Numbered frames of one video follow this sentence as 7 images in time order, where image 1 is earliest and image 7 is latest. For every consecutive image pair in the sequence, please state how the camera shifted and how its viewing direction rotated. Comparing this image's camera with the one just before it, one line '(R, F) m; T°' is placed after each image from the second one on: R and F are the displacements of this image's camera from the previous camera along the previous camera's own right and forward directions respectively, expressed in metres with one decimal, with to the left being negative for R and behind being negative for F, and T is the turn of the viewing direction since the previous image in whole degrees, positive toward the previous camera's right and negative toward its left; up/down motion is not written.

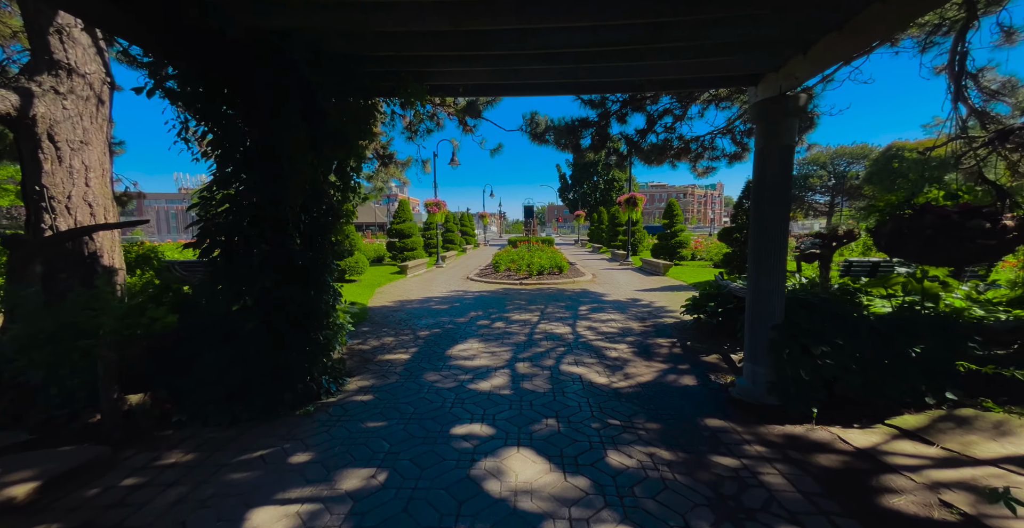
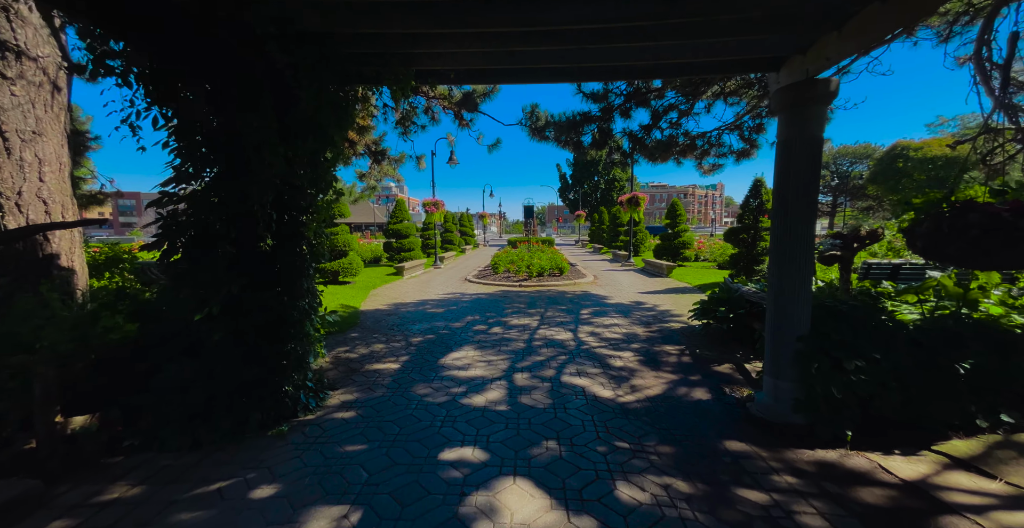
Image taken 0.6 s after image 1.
(0.0, +0.3) m; 0°
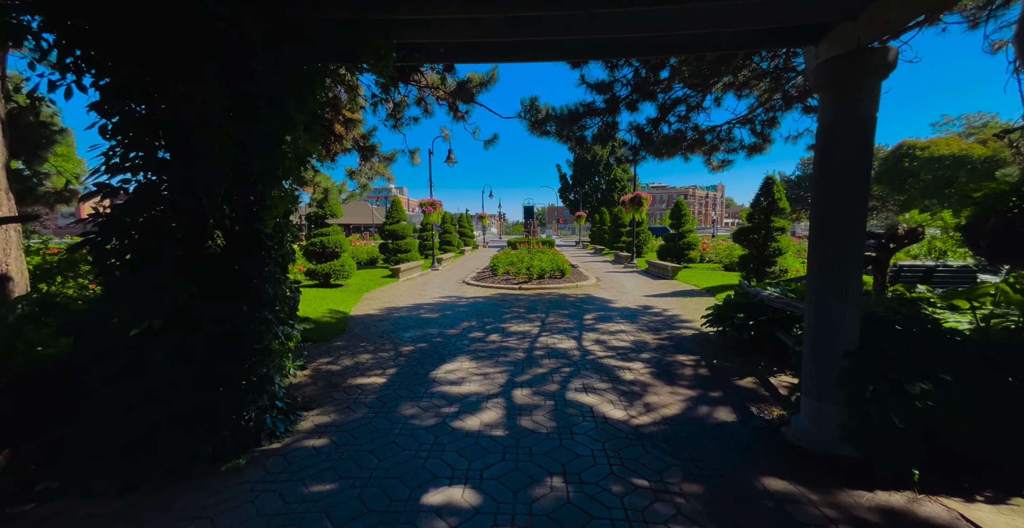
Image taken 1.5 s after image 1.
(0.0, +0.5) m; 0°
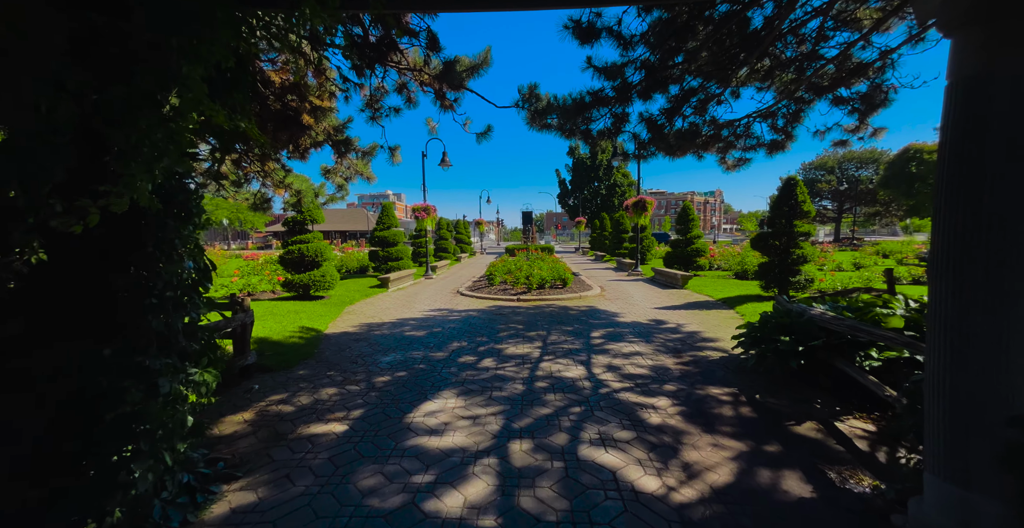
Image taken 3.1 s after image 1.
(0.0, +0.9) m; 0°
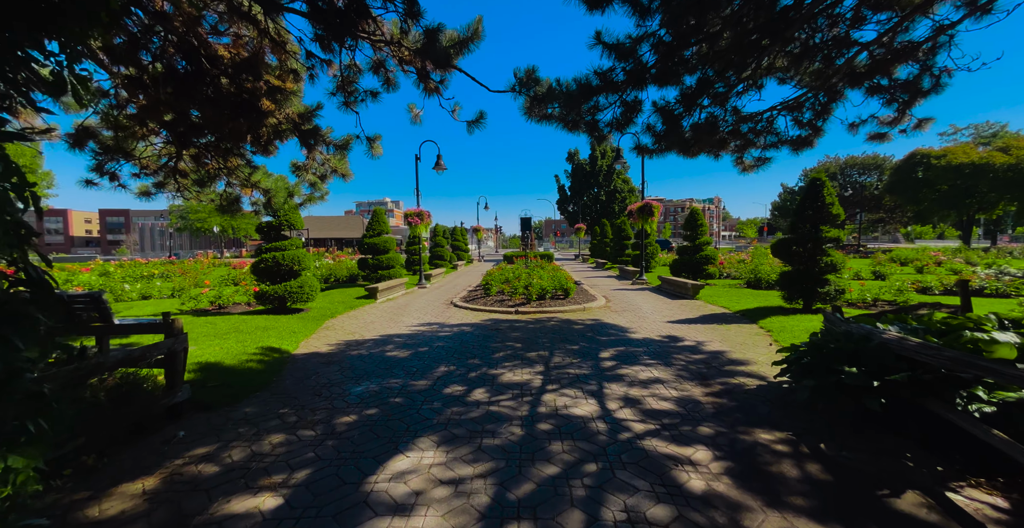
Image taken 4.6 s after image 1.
(0.0, +0.8) m; 0°
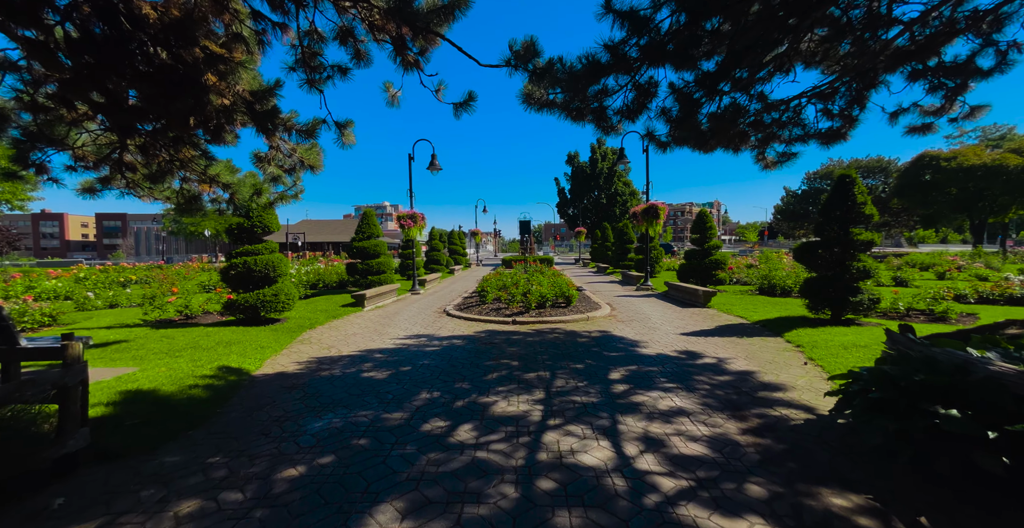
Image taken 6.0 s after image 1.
(+0.1, +0.8) m; 0°
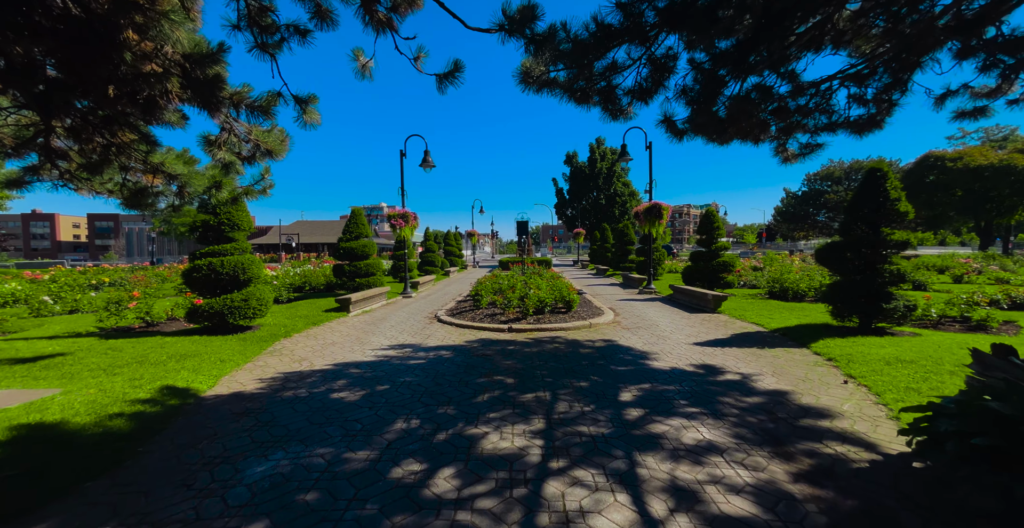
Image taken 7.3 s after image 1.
(0.0, +0.7) m; 0°
